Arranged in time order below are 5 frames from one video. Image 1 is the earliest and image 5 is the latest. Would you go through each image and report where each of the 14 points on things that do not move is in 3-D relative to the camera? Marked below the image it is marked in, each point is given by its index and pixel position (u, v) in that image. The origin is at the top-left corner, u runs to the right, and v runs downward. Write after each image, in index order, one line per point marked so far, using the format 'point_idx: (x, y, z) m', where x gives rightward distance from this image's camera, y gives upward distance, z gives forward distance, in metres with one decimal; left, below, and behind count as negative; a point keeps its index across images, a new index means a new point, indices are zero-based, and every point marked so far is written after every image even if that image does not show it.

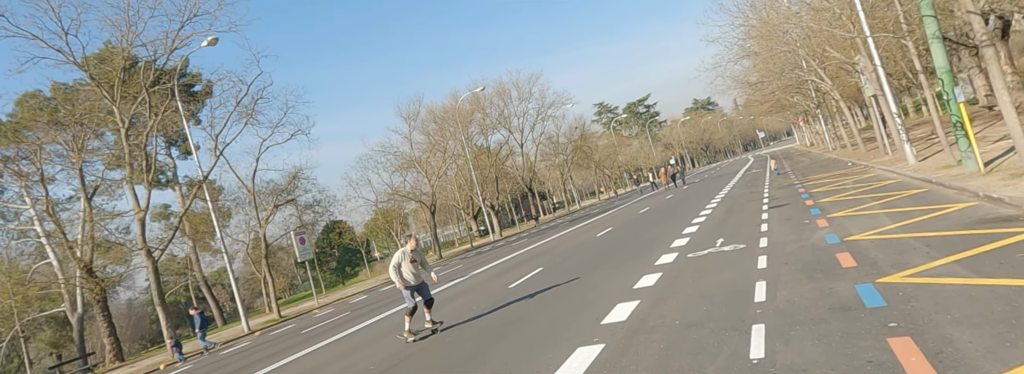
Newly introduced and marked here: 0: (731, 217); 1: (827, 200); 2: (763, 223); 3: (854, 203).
0: (+5.8, -0.8, +17.5) m
1: (+7.6, -0.3, +16.1) m
2: (+5.5, -0.8, +14.5) m
3: (+7.4, -0.3, +14.4) m
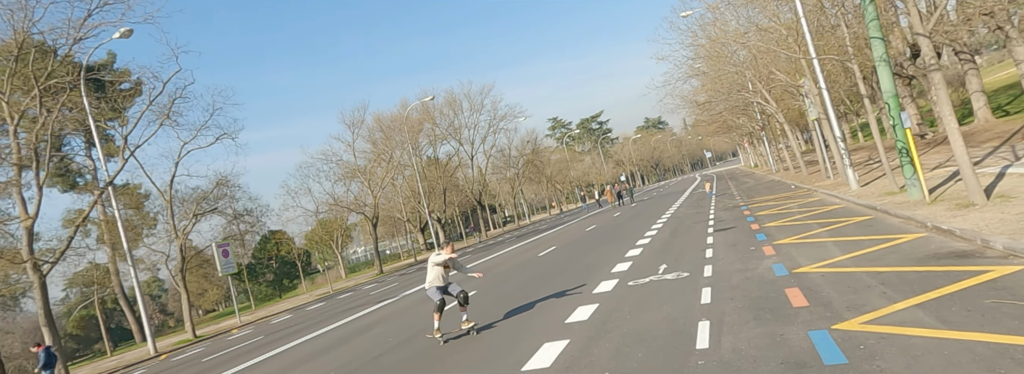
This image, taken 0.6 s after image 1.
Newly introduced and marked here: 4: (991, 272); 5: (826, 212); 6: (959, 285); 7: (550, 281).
0: (+4.2, -1.3, +16.9) m
1: (+6.1, -0.9, +15.6) m
2: (+4.1, -1.3, +13.9) m
3: (+6.0, -0.9, +13.9) m
4: (+4.9, -0.9, +6.8) m
5: (+7.4, -0.6, +15.7) m
6: (+4.3, -1.0, +6.4) m
7: (+0.8, -2.1, +14.5) m
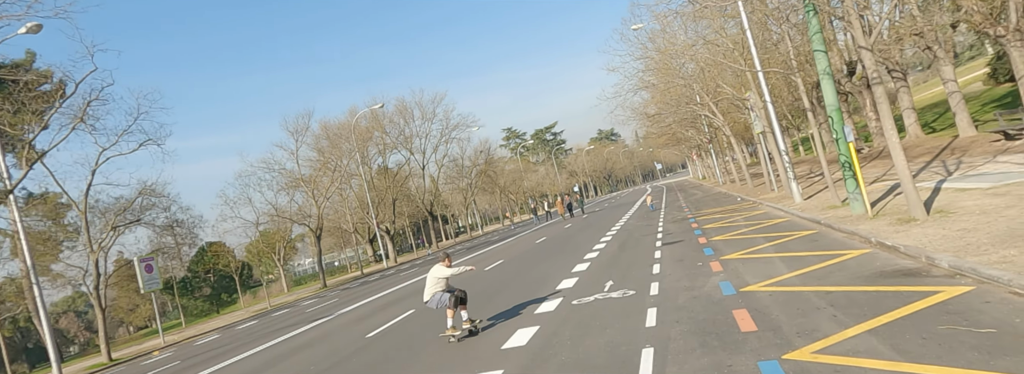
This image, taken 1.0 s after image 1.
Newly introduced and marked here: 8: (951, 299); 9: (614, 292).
0: (+2.8, -1.7, +16.5) m
1: (+4.8, -1.2, +15.4) m
2: (+2.9, -1.6, +13.5) m
3: (+4.8, -1.2, +13.7) m
4: (+4.2, -1.0, +6.5) m
5: (+6.1, -0.9, +15.6) m
6: (+3.7, -1.1, +6.1) m
7: (-0.4, -2.4, +13.9) m
8: (+4.2, -1.1, +6.2) m
9: (+1.7, -1.7, +10.8) m
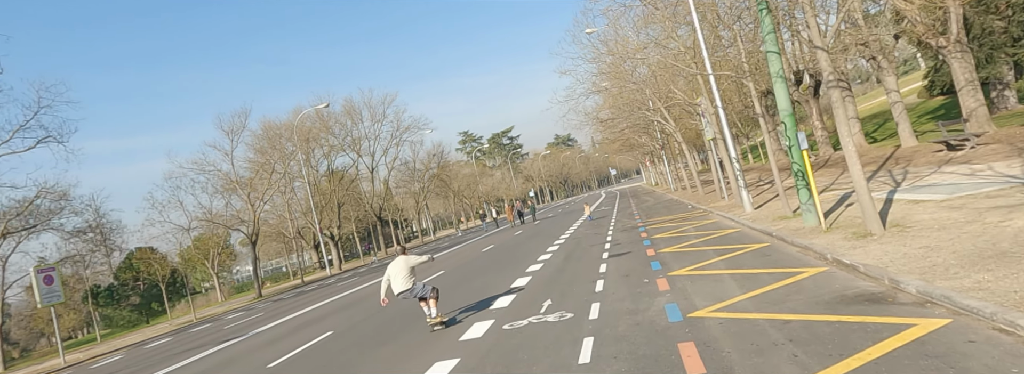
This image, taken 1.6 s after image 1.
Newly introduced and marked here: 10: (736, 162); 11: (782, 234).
0: (+1.3, -1.8, +15.5) m
1: (+3.4, -1.4, +14.5) m
2: (+1.7, -1.7, +12.5) m
3: (+3.6, -1.4, +12.8) m
4: (+3.4, -1.2, +5.6) m
5: (+4.7, -1.1, +14.8) m
6: (+2.9, -1.3, +5.2) m
7: (-1.7, -2.5, +12.7) m
8: (+3.4, -1.2, +5.3) m
9: (+0.6, -1.9, +9.7) m
10: (+6.5, +0.7, +19.1) m
11: (+5.1, -0.9, +12.4) m
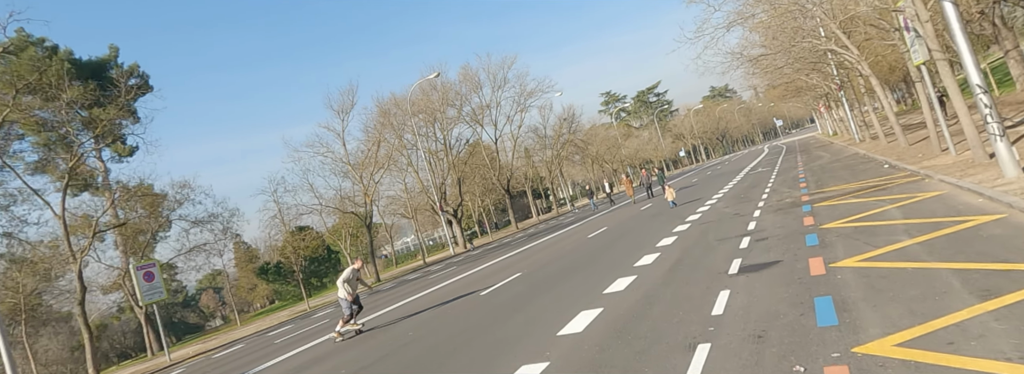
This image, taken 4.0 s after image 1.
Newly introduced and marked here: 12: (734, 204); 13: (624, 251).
0: (+2.2, -1.4, +9.3) m
1: (+4.0, -0.9, +7.8) m
2: (+1.9, -1.4, +6.3) m
3: (+3.8, -0.9, +6.1) m
4: (+1.9, -1.2, -0.9) m
5: (+5.3, -0.5, +7.8) m
6: (+1.3, -1.3, -1.2) m
7: (-1.4, -2.3, +7.3) m
8: (+1.8, -1.2, -1.1) m
9: (+0.2, -1.8, +3.8) m
10: (+8.0, +1.7, +11.4) m
11: (+5.1, -0.4, +5.3) m
12: (+6.2, -0.5, +18.6) m
13: (+2.6, -1.5, +14.8) m
